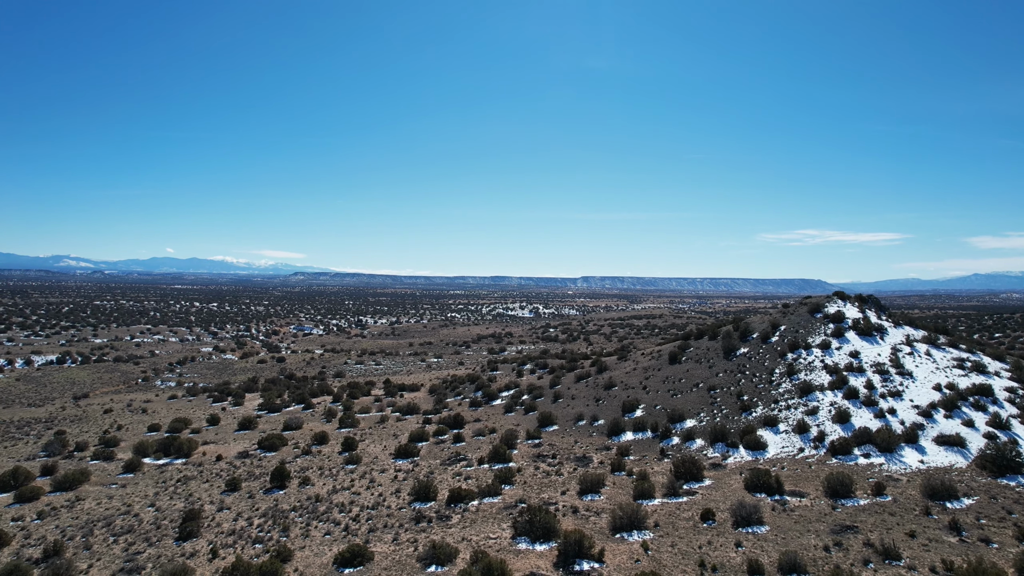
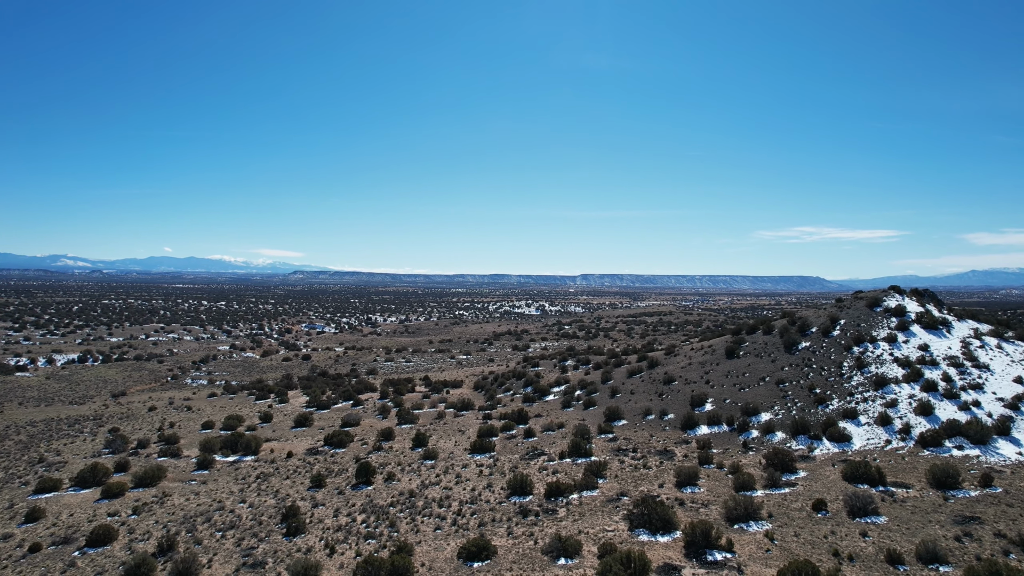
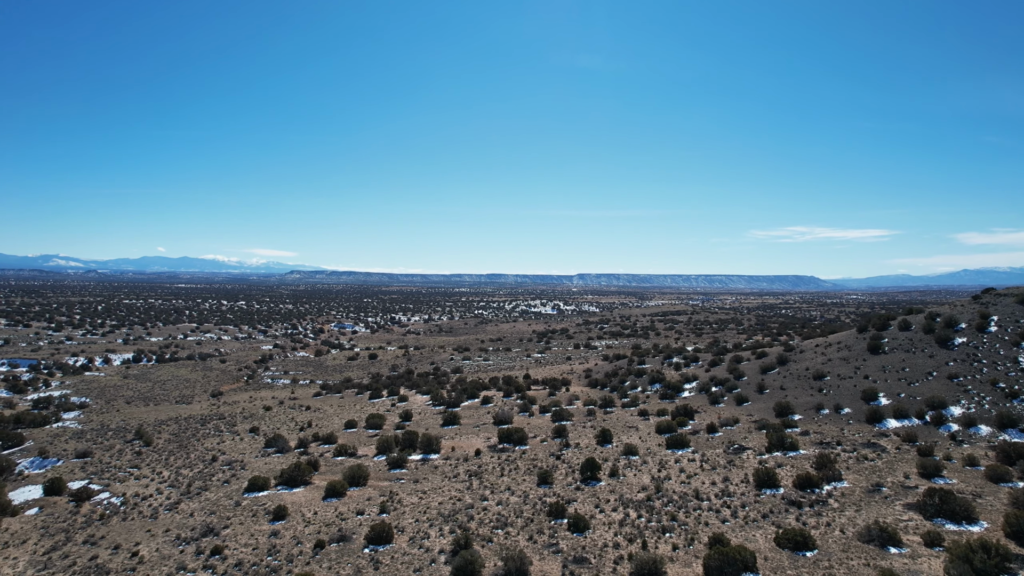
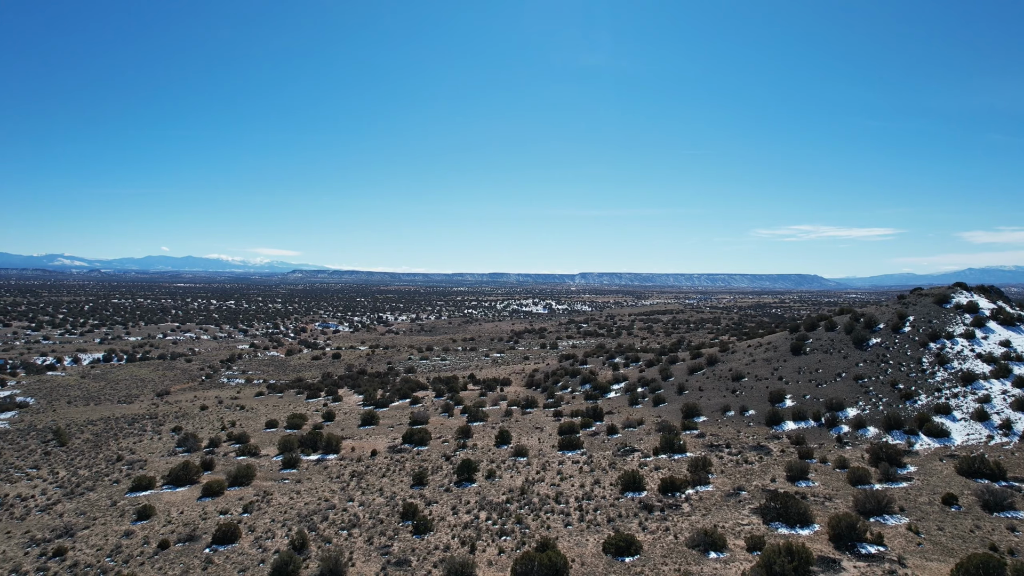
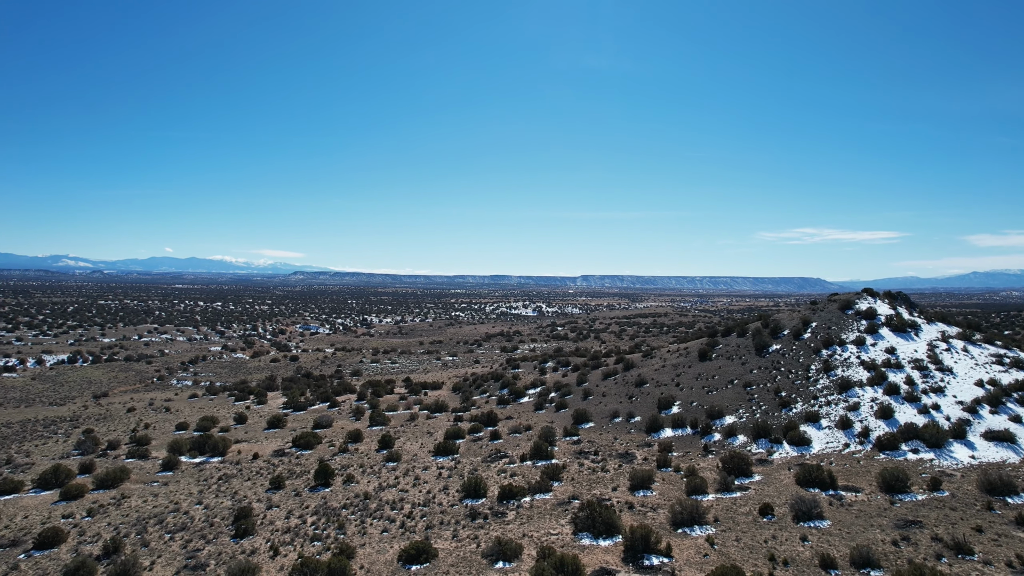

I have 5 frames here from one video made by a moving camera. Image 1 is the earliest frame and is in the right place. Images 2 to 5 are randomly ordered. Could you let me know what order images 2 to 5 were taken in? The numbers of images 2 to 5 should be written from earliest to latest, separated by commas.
5, 2, 4, 3
